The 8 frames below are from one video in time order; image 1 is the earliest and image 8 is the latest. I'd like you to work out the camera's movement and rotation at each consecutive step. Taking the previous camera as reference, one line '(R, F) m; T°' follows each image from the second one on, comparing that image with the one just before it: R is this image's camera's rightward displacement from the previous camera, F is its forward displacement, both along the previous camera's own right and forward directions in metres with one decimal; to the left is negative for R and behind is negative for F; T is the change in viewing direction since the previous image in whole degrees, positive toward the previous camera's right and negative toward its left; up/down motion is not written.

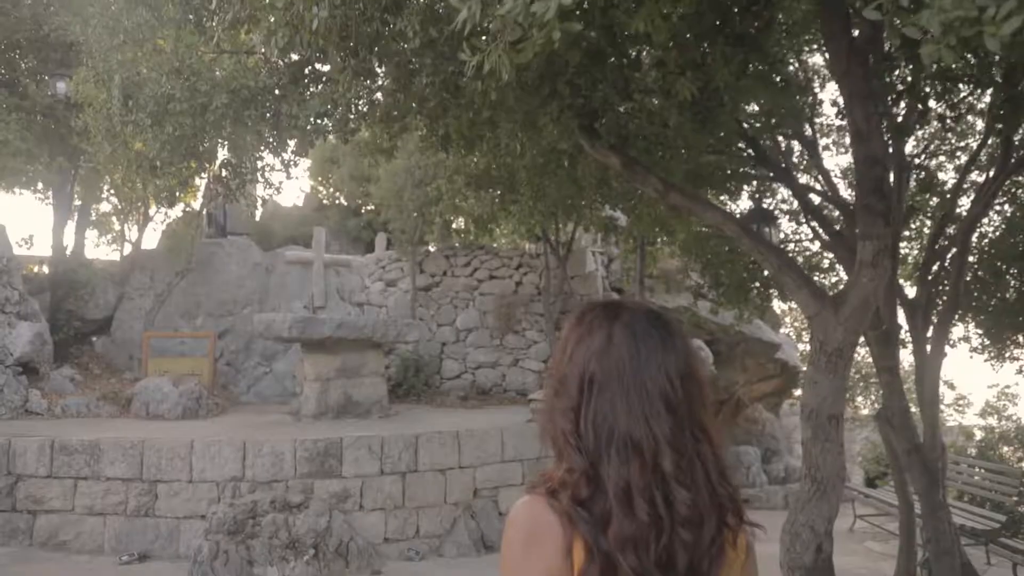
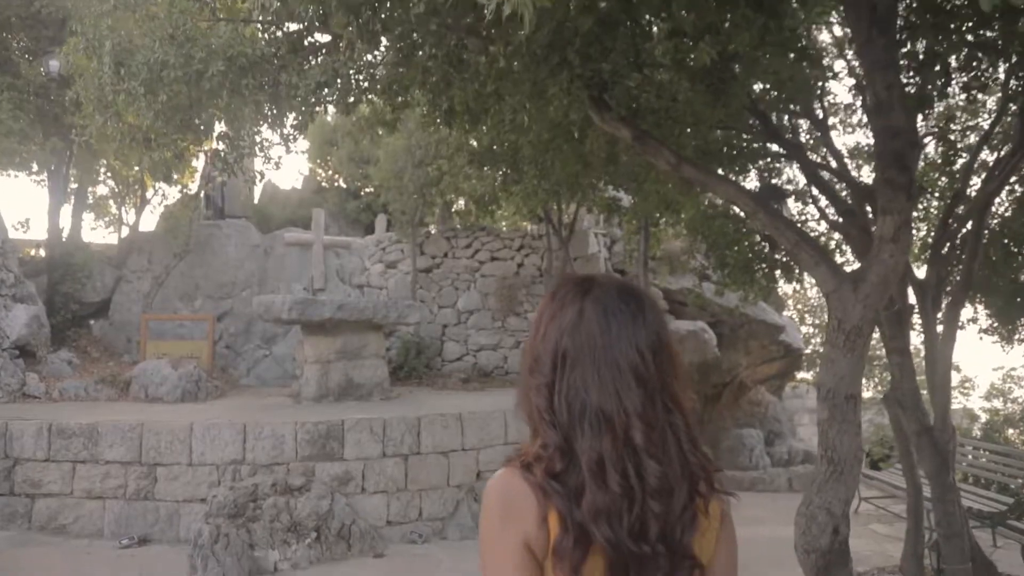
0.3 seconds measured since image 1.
(0.0, +0.1) m; 0°
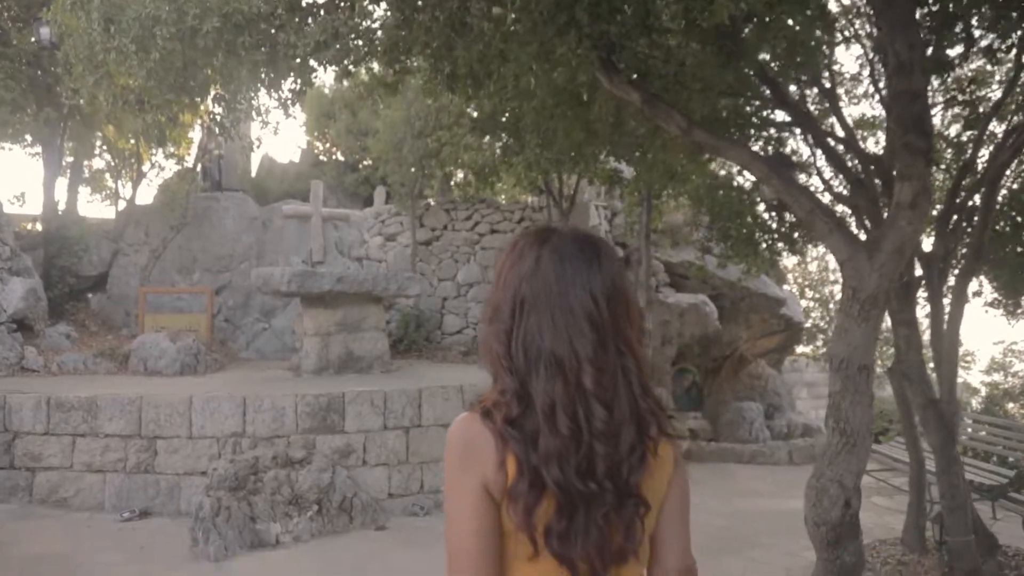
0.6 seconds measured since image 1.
(0.0, +0.1) m; 0°
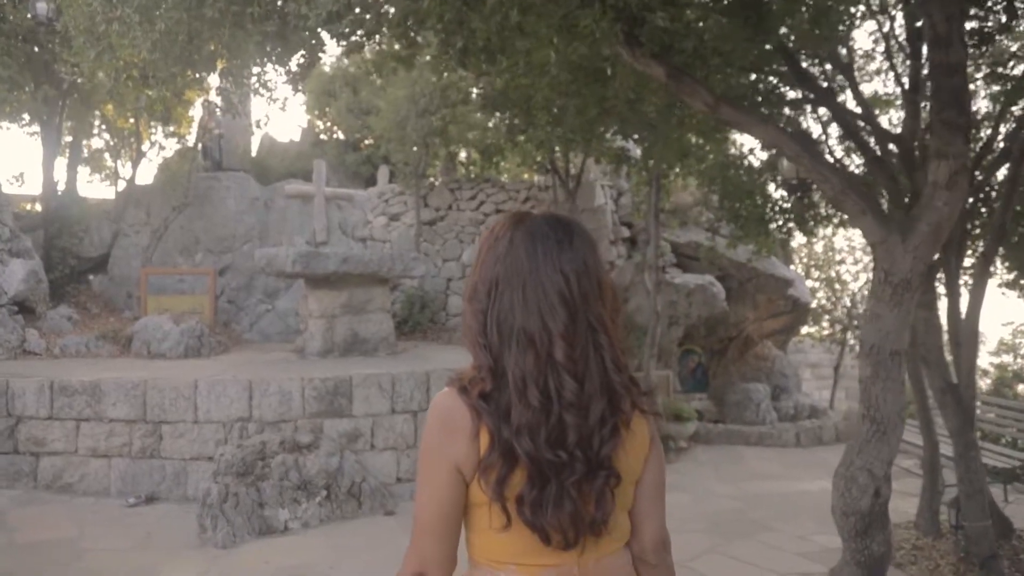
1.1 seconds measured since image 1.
(-0.1, +0.1) m; 0°
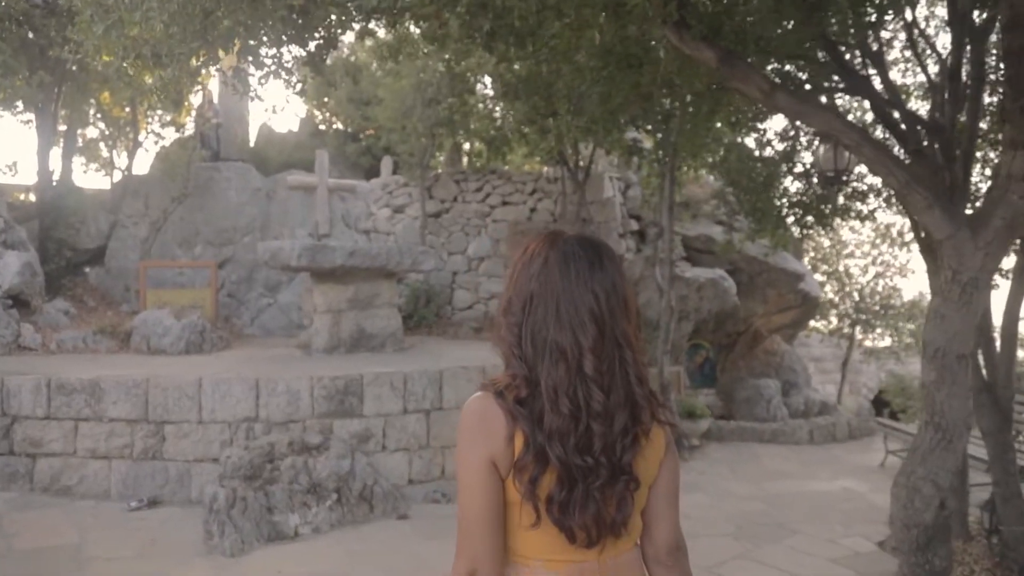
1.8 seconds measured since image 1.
(-0.2, +0.2) m; 0°
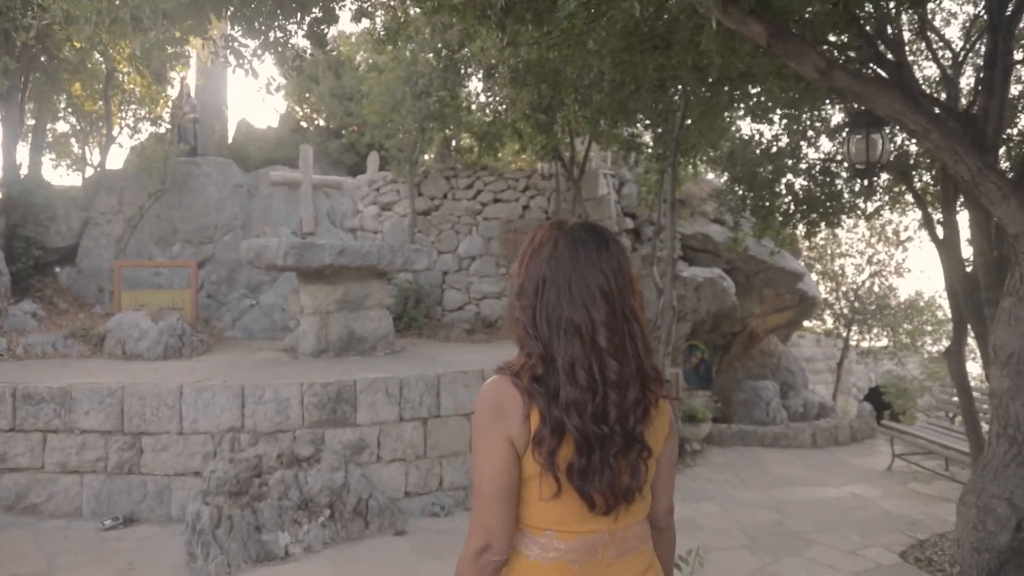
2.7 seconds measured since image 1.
(-0.2, +0.3) m; +1°
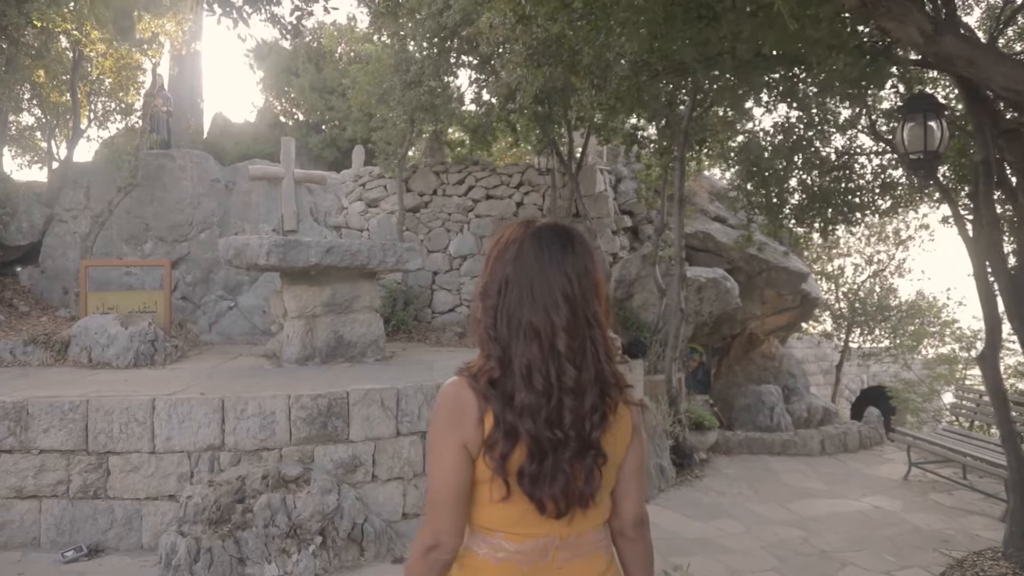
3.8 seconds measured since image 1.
(-0.2, +0.5) m; +2°
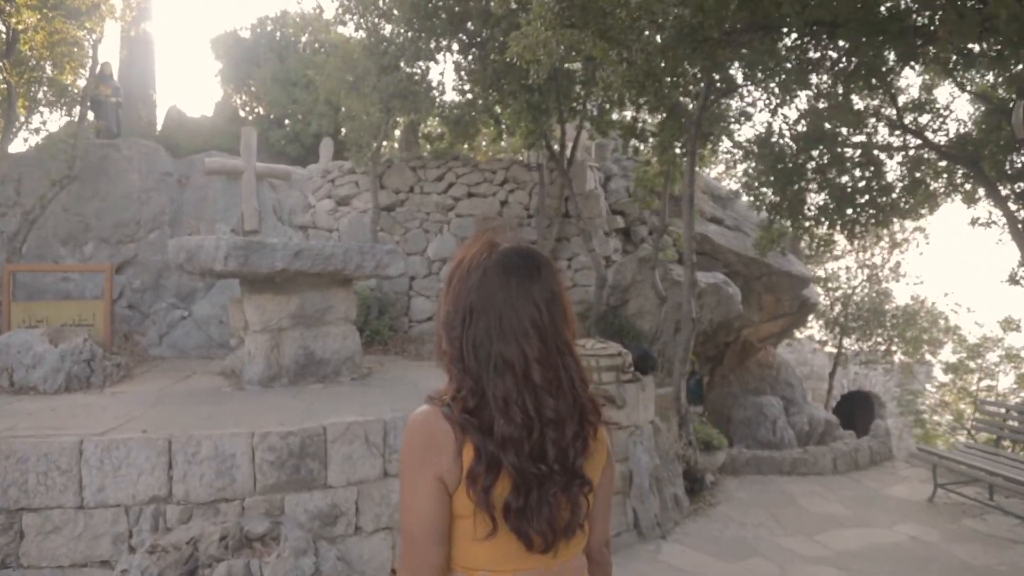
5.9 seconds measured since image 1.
(-0.2, +0.8) m; +3°
